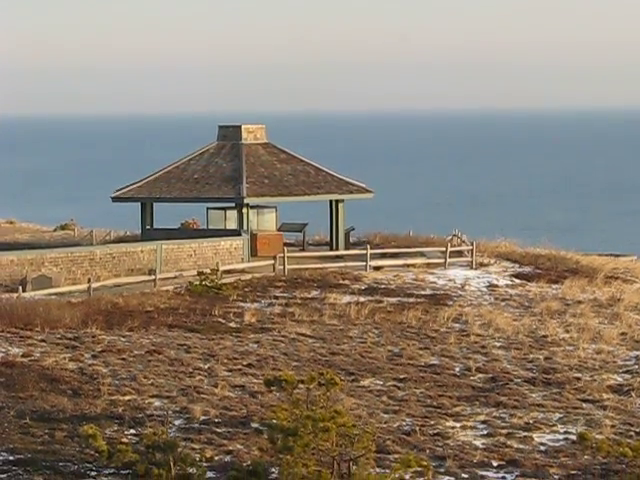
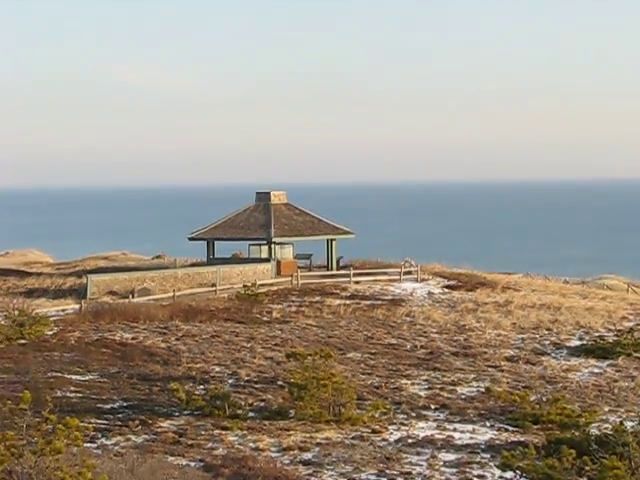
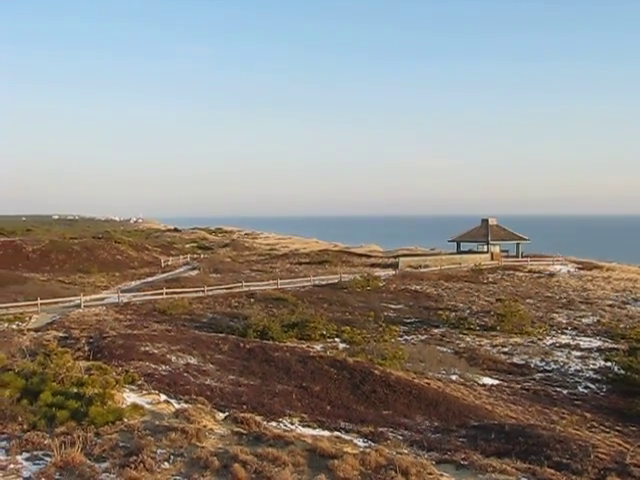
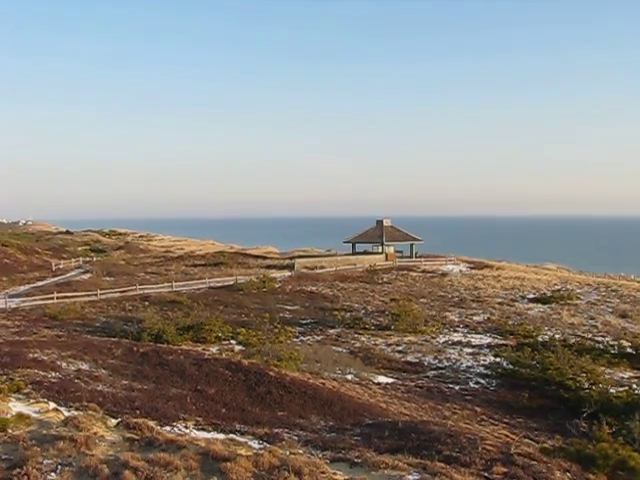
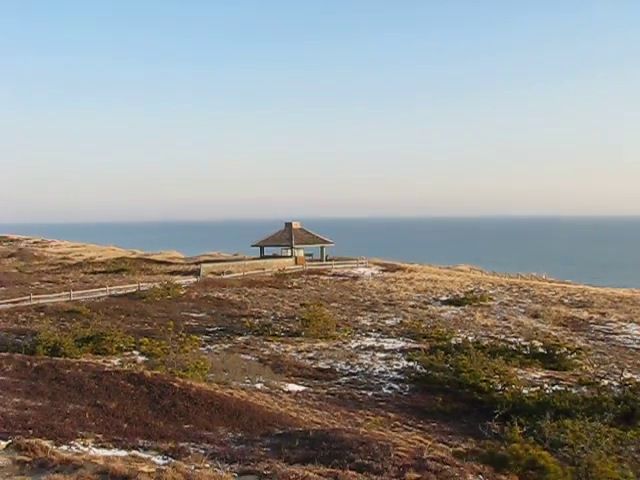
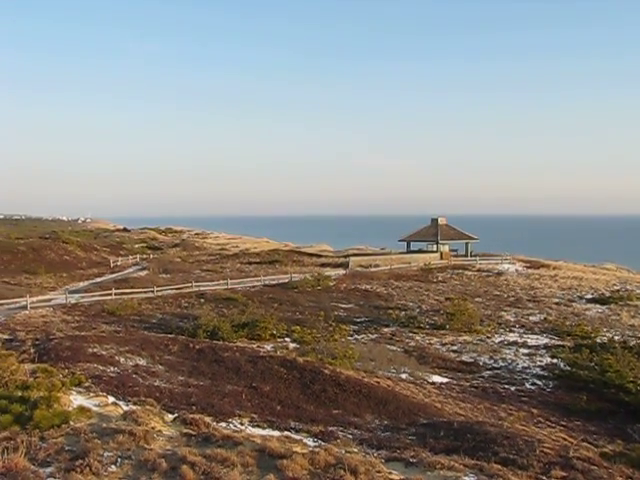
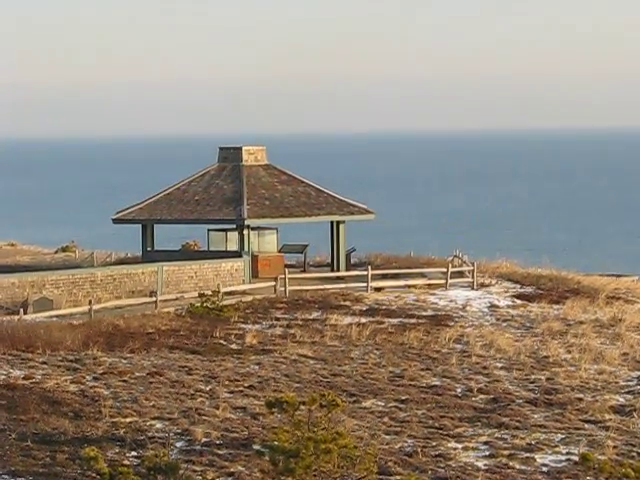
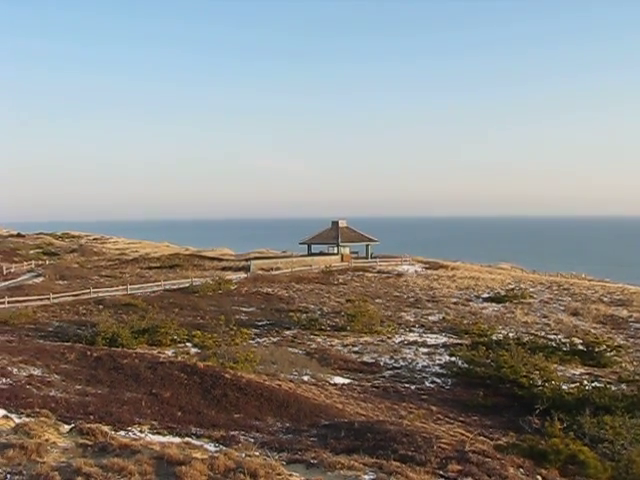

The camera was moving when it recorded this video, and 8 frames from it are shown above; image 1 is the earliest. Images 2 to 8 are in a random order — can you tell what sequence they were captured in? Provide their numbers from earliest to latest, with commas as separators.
7, 2, 5, 8, 4, 6, 3
